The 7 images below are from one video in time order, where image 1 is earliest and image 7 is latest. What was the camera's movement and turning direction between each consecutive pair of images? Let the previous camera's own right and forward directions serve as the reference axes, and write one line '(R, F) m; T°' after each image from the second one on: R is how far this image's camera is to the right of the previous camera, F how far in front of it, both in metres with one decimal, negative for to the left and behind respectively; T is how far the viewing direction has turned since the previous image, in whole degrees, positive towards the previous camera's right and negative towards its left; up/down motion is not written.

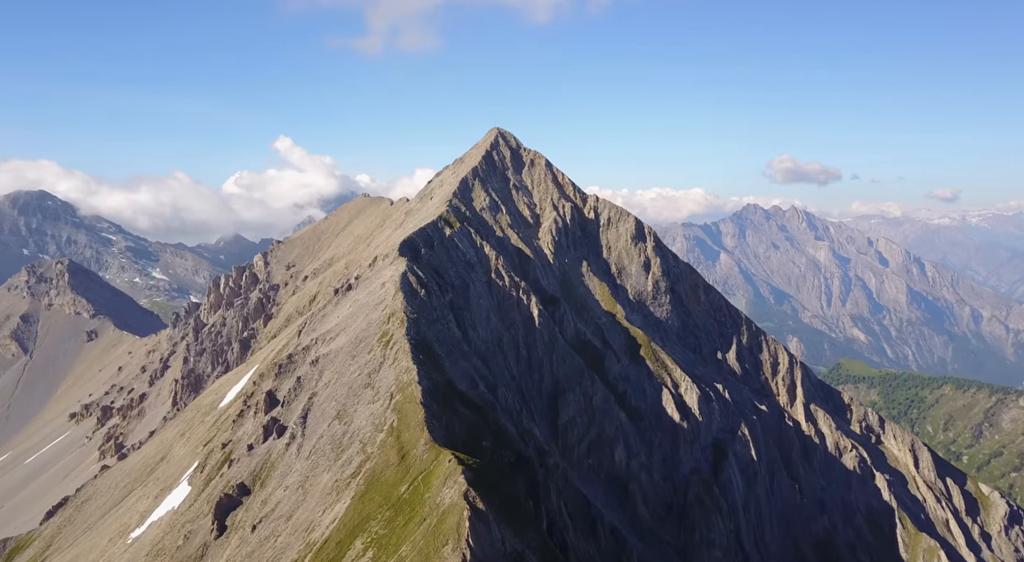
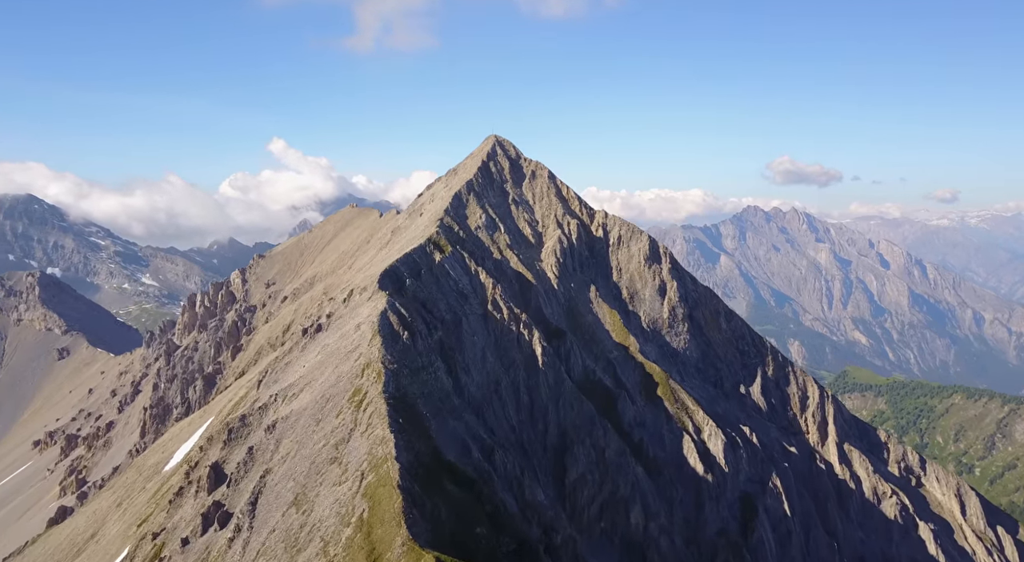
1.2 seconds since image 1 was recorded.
(-0.2, +20.1) m; 0°
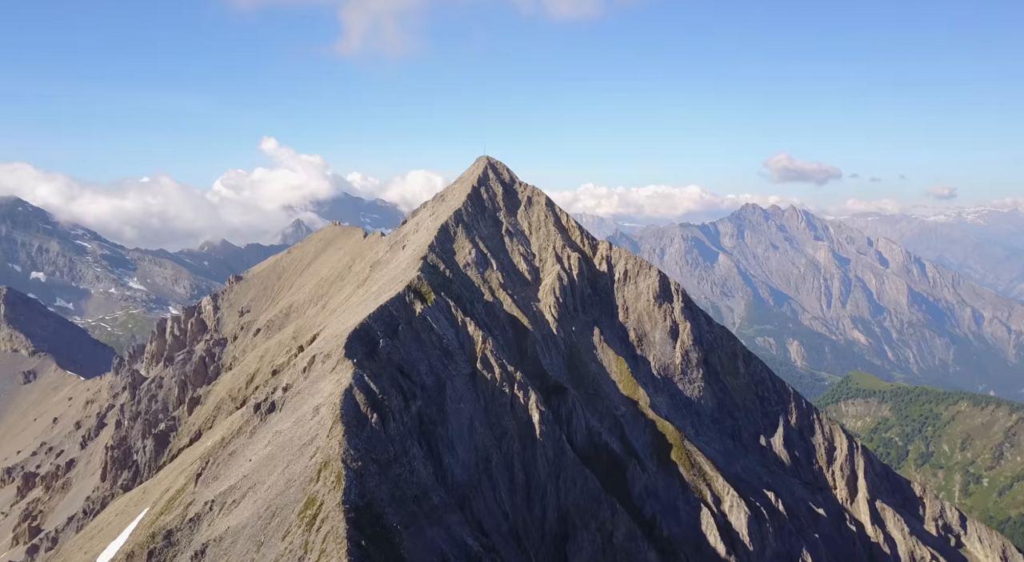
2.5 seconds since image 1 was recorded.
(+0.7, +18.4) m; 0°
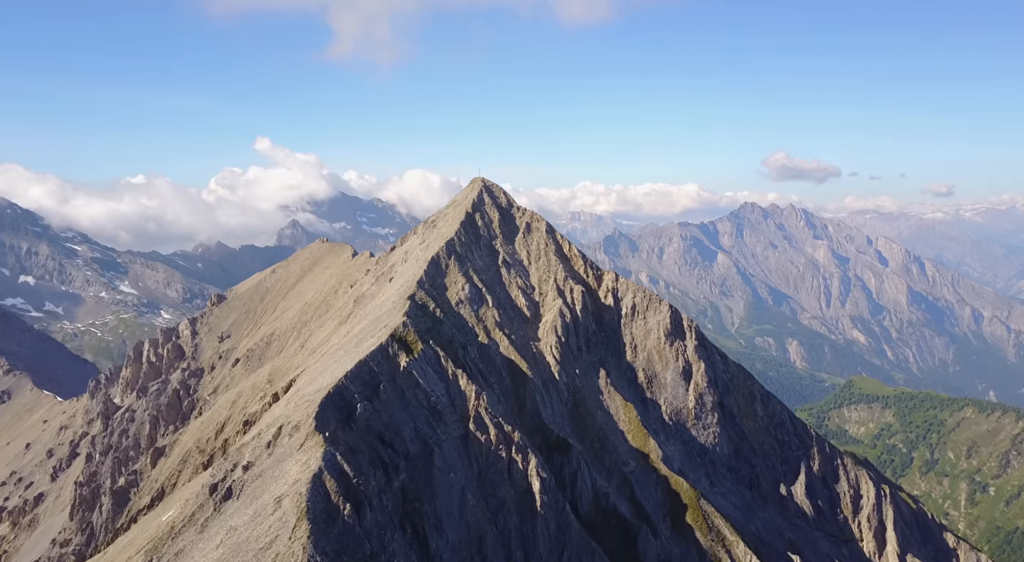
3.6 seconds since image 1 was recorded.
(+0.1, +13.3) m; 0°
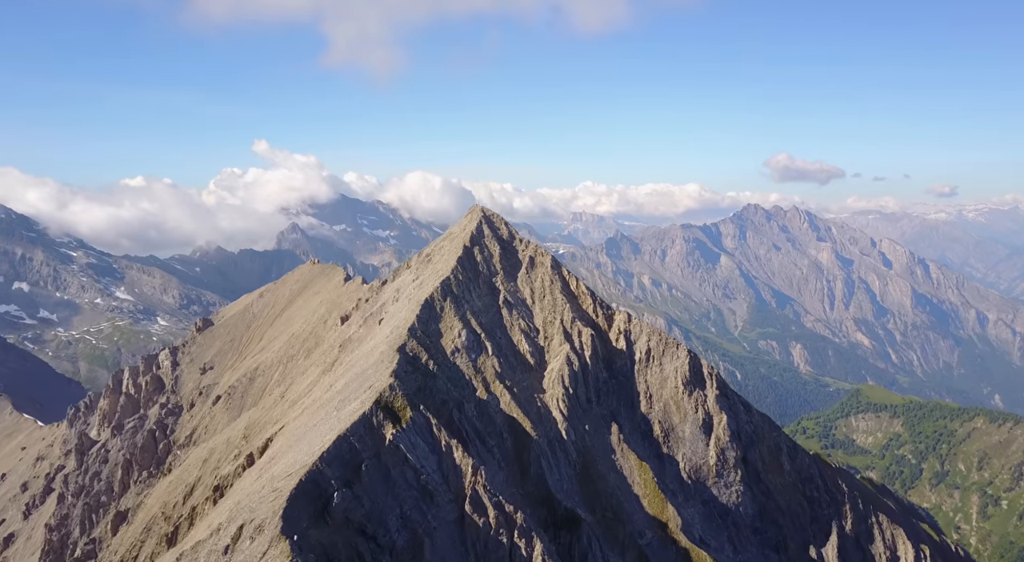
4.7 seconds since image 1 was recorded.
(-0.1, +13.0) m; 0°
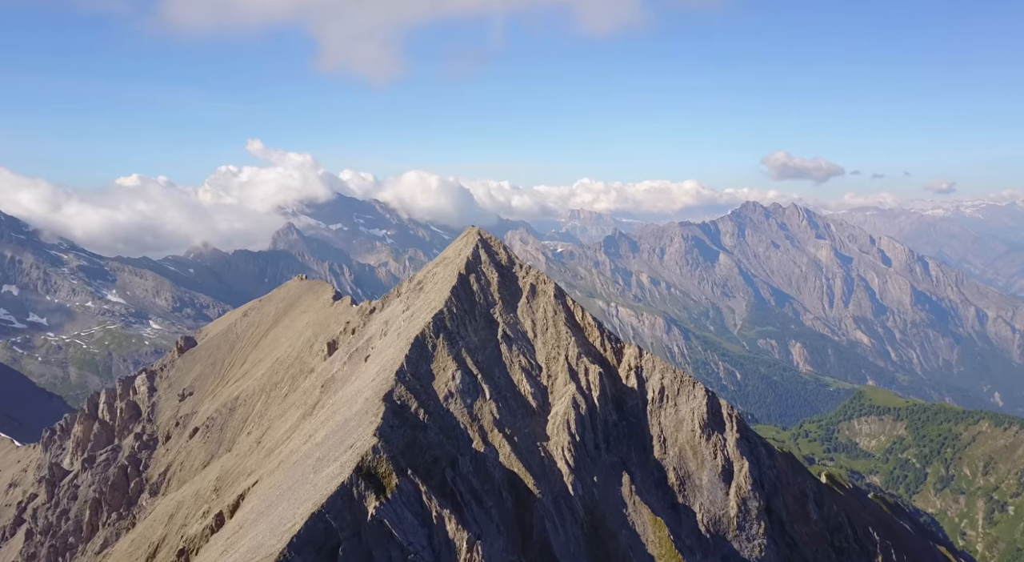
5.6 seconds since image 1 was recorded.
(-0.3, +11.6) m; 0°
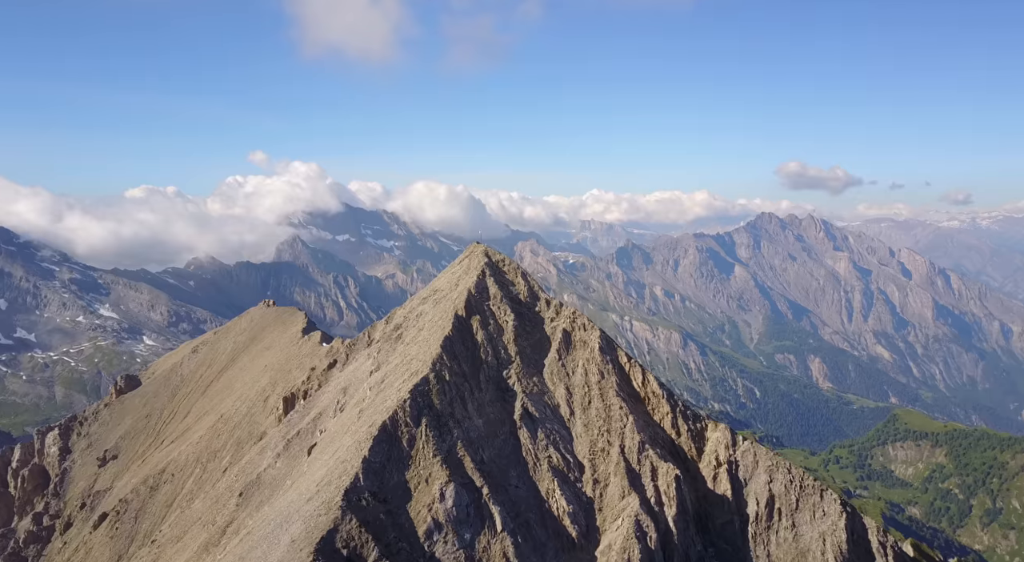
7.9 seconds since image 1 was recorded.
(-1.5, +40.9) m; -1°
